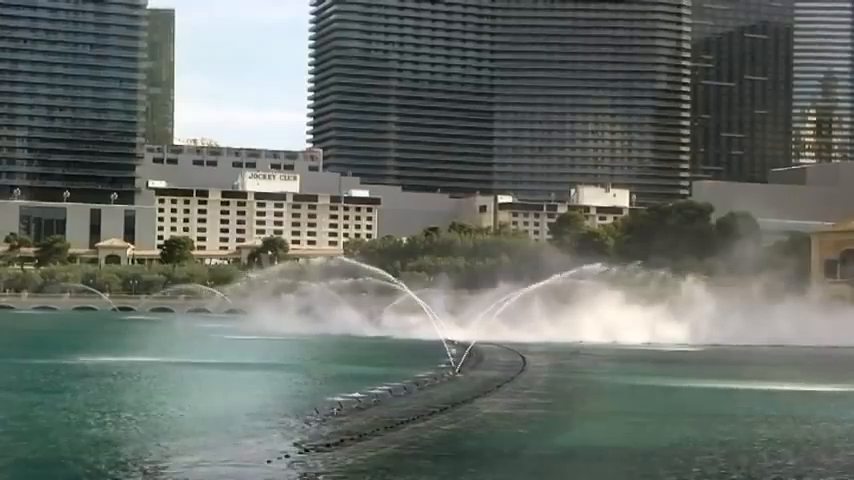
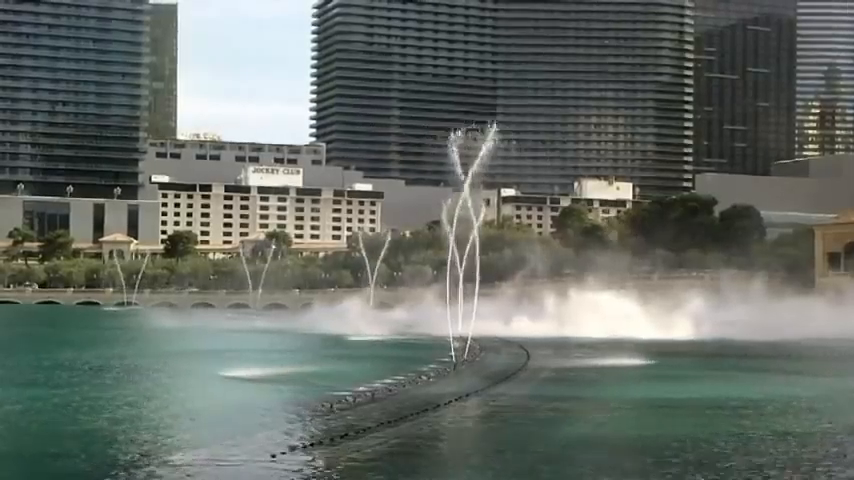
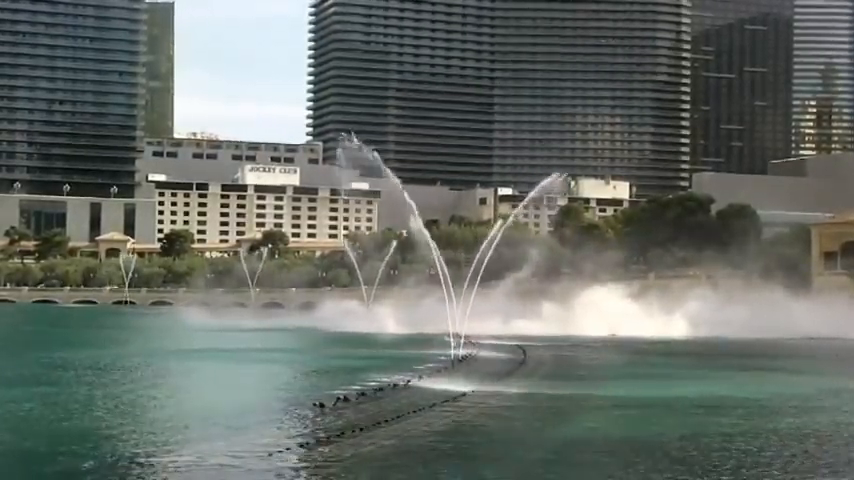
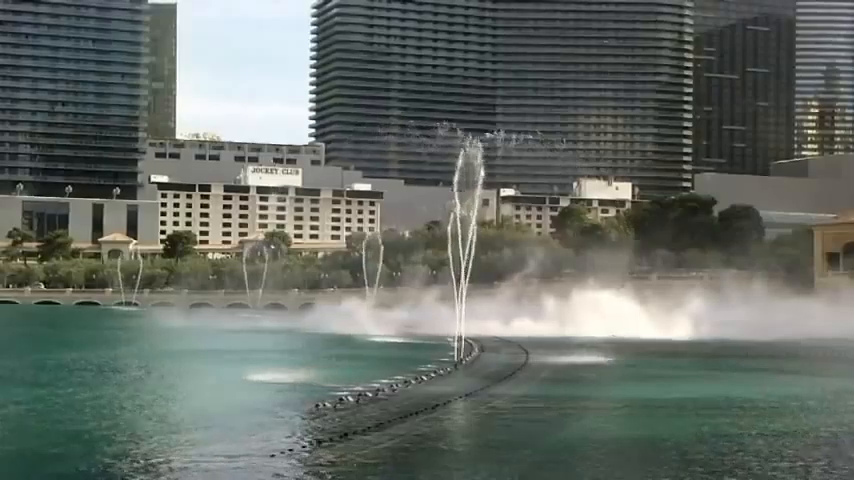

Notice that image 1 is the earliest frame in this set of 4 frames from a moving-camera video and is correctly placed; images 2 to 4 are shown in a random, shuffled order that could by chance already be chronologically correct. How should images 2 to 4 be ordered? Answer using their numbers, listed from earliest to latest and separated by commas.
3, 4, 2
